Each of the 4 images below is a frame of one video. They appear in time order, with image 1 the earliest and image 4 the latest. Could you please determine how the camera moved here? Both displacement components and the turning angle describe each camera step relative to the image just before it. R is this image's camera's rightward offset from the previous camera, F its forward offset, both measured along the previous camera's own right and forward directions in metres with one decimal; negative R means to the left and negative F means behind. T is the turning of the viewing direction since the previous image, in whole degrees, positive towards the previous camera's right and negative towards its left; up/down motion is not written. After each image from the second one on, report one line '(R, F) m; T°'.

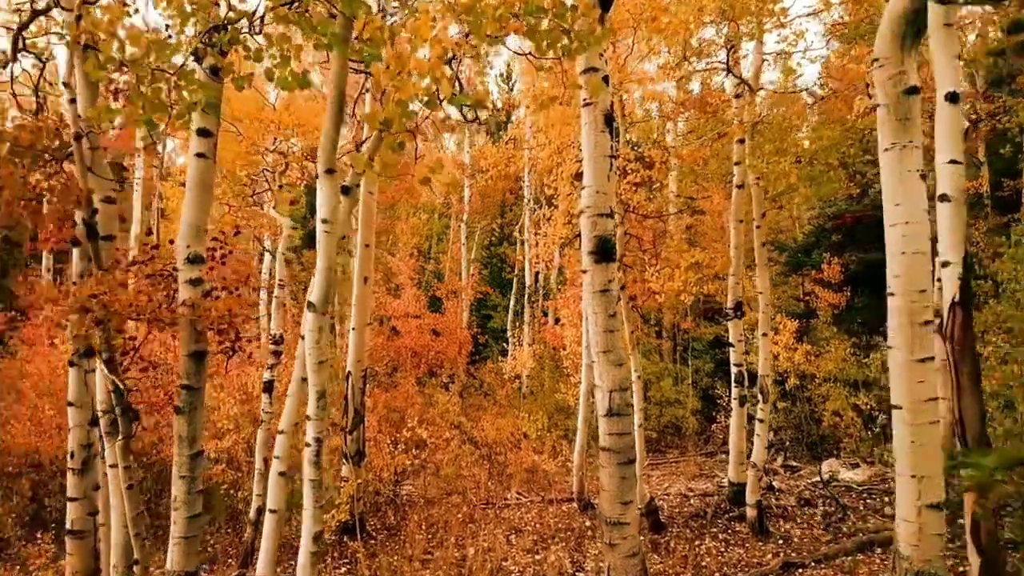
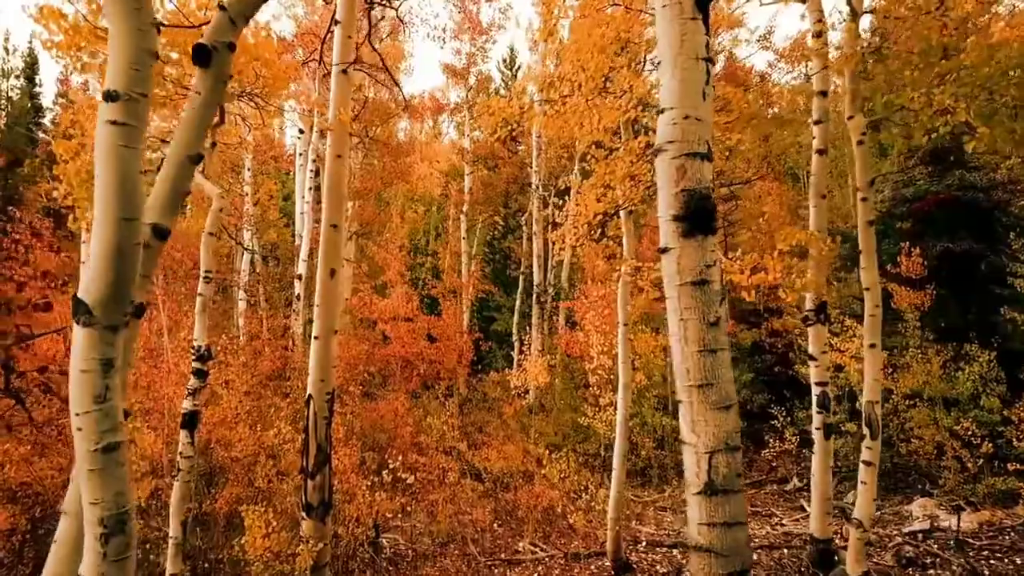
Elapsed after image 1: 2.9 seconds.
(-0.1, +2.5) m; 0°
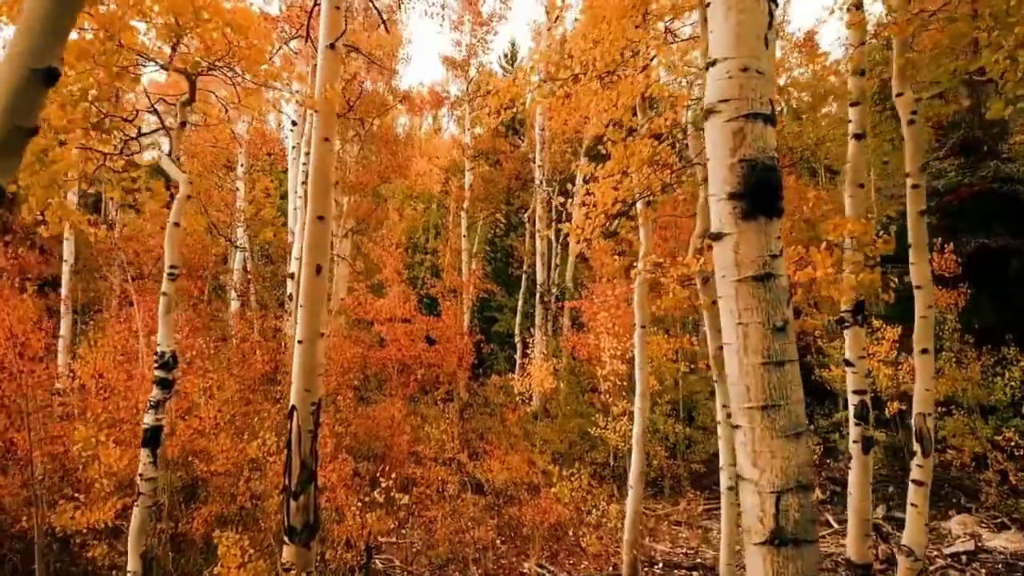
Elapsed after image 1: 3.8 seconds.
(0.0, +0.8) m; 0°
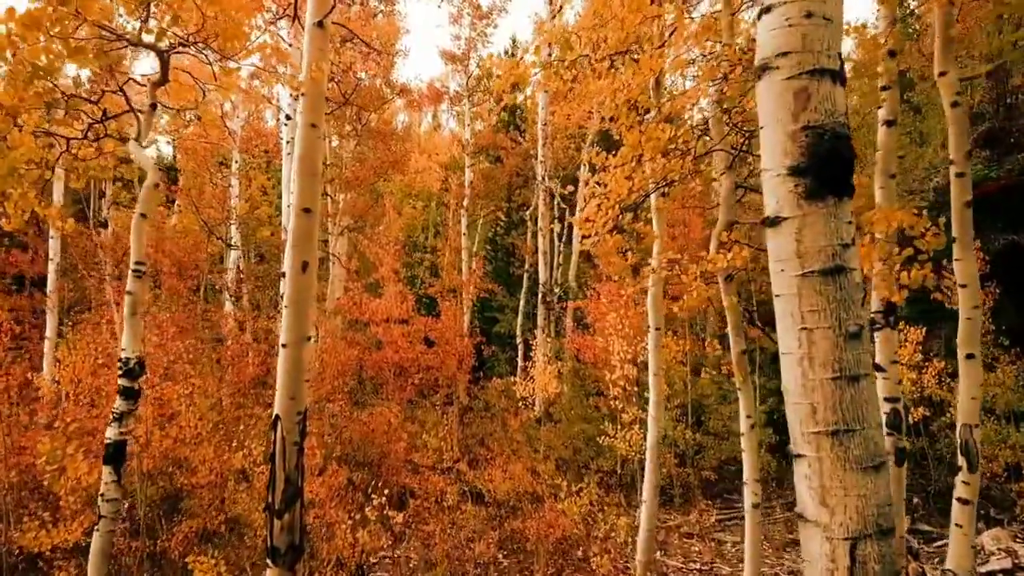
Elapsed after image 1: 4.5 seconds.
(0.0, +0.6) m; 0°
